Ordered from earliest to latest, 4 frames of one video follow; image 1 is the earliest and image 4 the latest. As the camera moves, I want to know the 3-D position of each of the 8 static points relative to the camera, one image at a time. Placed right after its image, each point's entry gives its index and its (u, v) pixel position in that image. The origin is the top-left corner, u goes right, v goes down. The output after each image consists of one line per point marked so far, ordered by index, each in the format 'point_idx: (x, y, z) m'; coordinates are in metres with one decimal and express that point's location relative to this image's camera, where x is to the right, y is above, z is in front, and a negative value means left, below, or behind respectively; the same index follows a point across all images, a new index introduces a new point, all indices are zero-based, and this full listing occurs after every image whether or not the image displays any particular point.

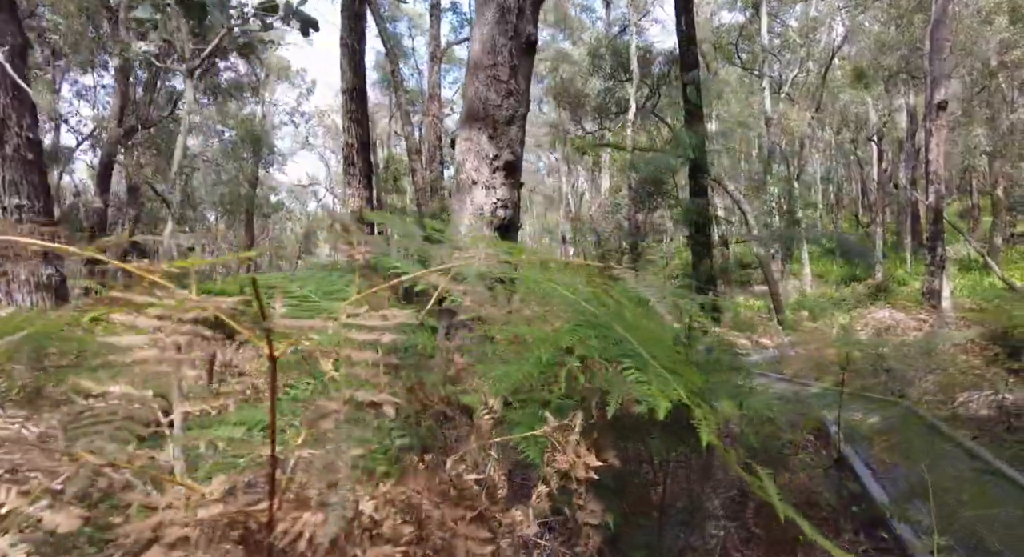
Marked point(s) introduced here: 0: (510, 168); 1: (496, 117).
0: (0.0, +0.7, +4.3) m
1: (-0.1, +1.0, +4.3) m
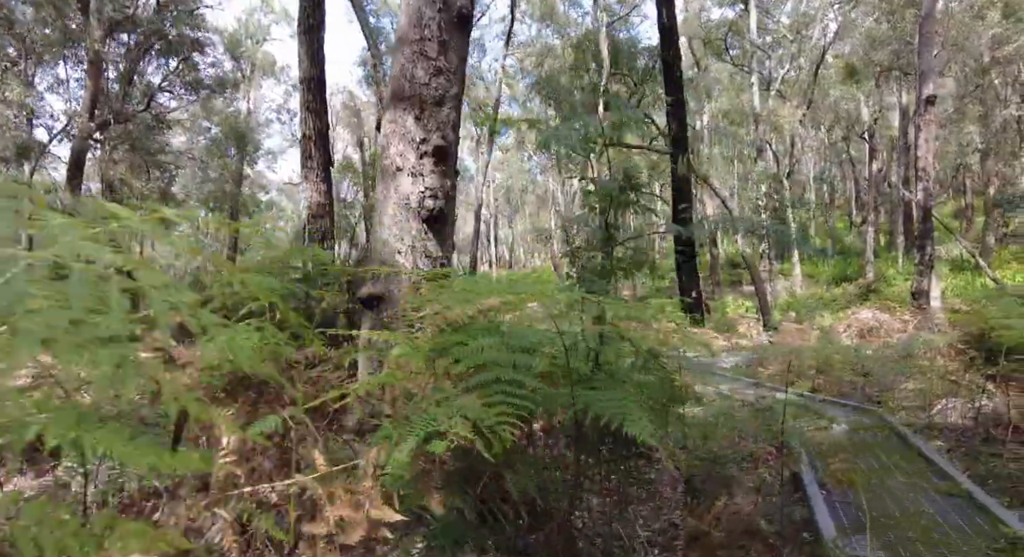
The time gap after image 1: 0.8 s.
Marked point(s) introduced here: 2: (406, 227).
0: (-0.4, +0.7, +3.9) m
1: (-0.5, +1.0, +3.9) m
2: (-0.6, +0.3, +3.8) m
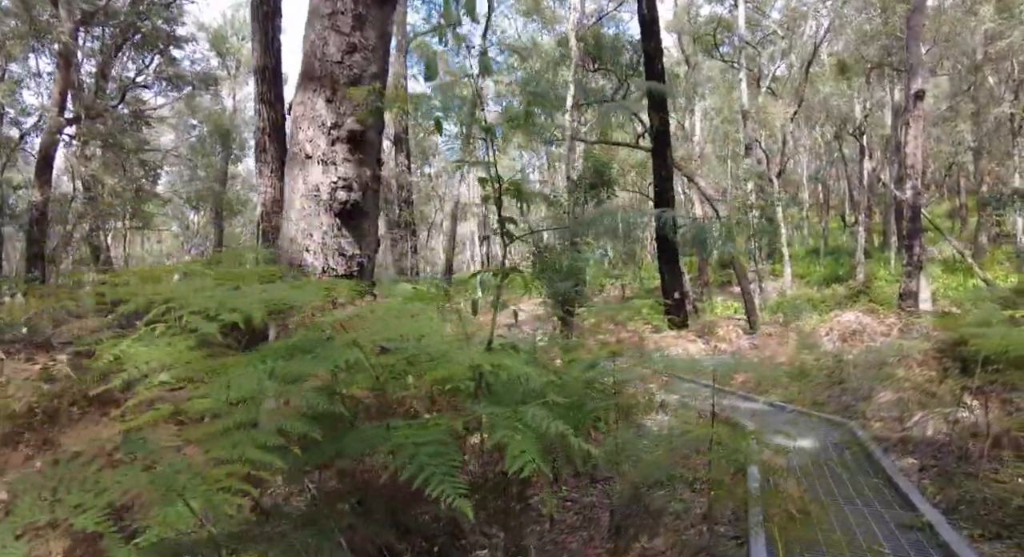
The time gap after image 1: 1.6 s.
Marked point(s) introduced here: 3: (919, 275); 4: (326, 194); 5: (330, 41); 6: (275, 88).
0: (-0.8, +0.7, +3.5) m
1: (-0.9, +1.0, +3.5) m
2: (-1.0, +0.3, +3.4) m
3: (+7.8, +0.1, +12.7) m
4: (-1.0, +0.4, +3.4) m
5: (-0.9, +1.2, +3.5) m
6: (-2.8, +2.2, +7.8) m
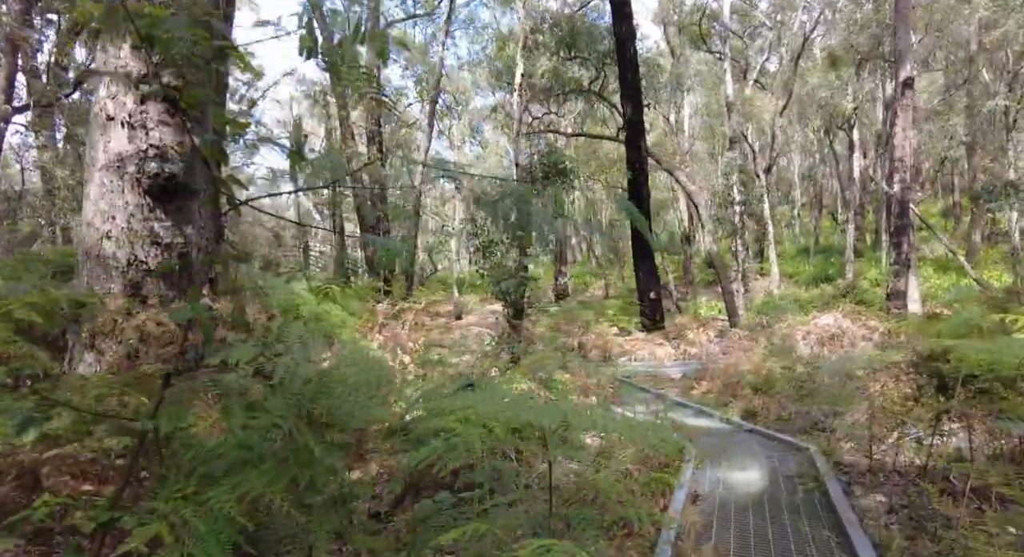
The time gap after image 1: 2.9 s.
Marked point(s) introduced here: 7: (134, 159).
0: (-1.4, +0.8, +2.8) m
1: (-1.5, +1.1, +2.7) m
2: (-1.6, +0.3, +2.7) m
3: (+7.1, +0.1, +12.0) m
4: (-1.5, +0.5, +2.7) m
5: (-1.5, +1.3, +2.7) m
6: (-3.4, +2.3, +7.0) m
7: (-1.5, +0.5, +2.7) m
